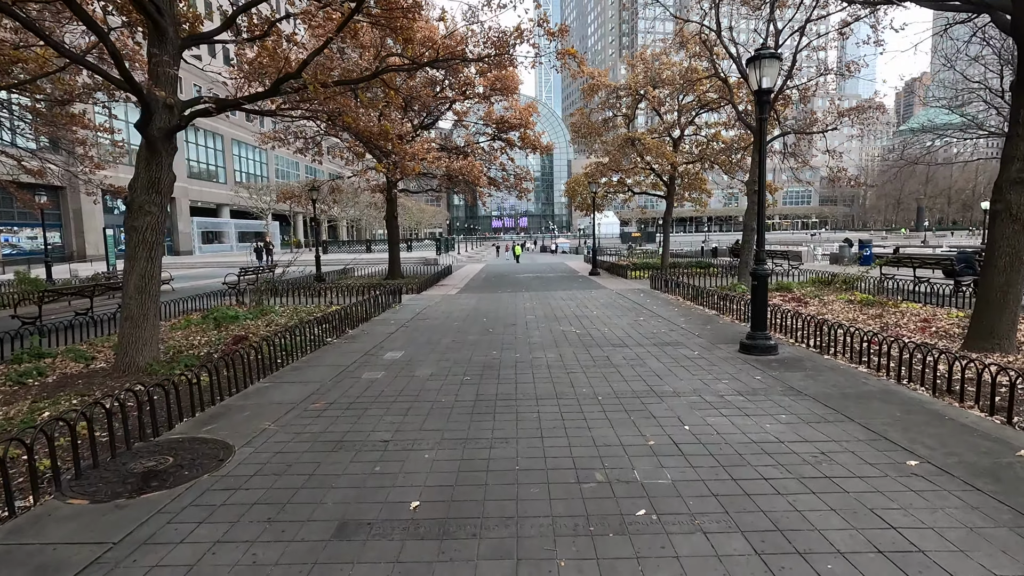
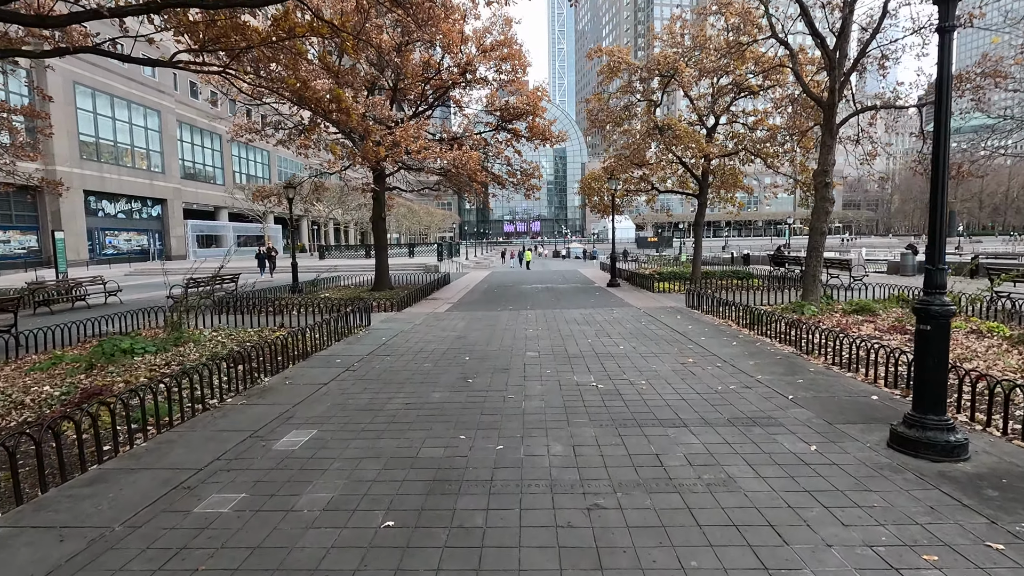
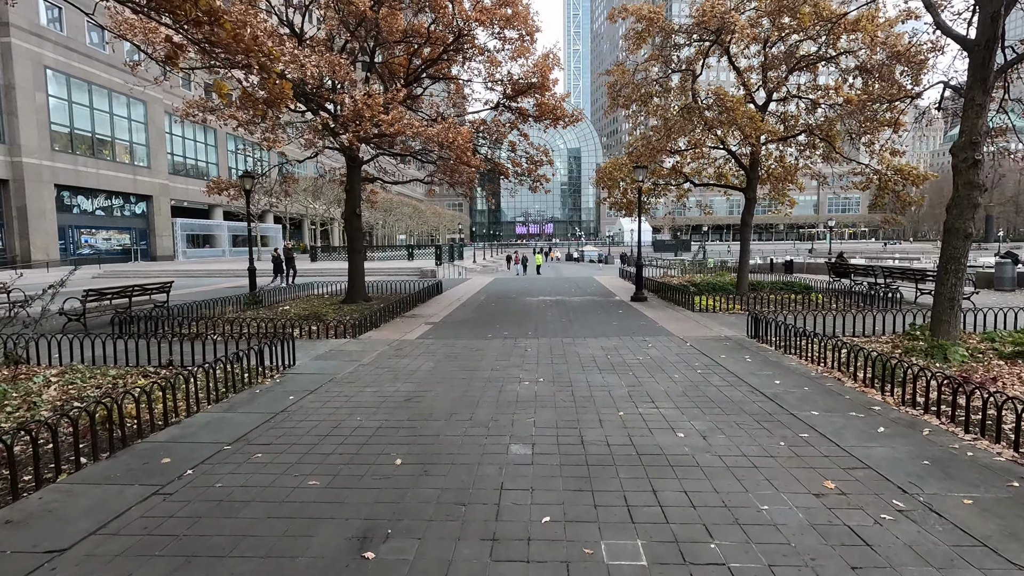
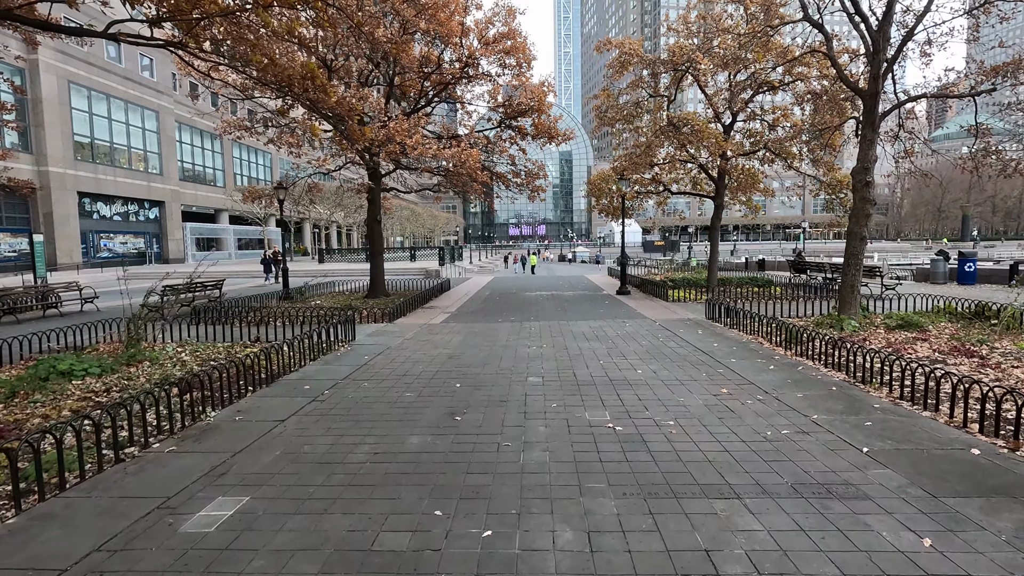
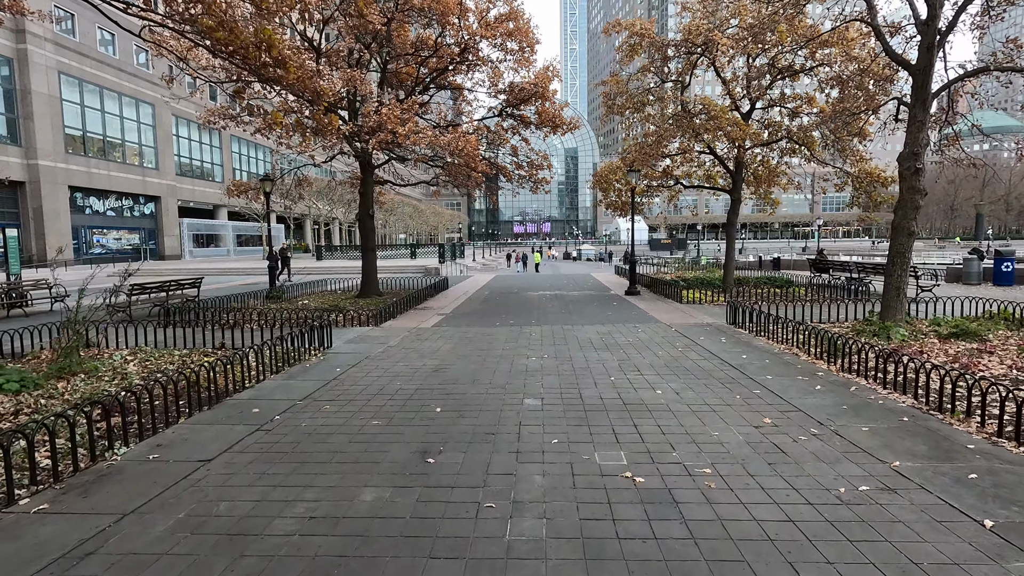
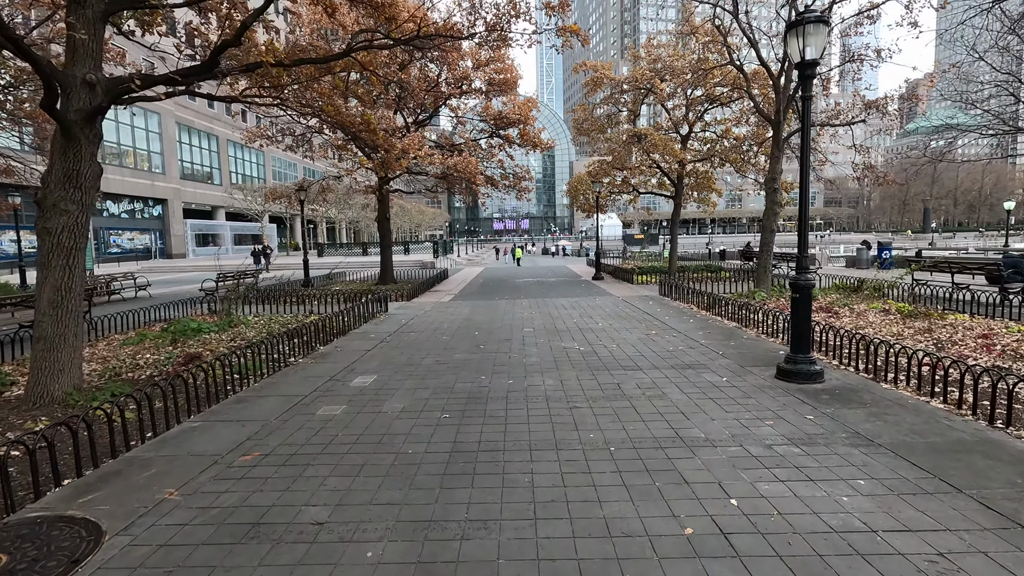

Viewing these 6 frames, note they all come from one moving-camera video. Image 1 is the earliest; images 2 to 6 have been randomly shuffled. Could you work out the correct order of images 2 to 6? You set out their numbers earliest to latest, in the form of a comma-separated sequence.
6, 2, 4, 5, 3
